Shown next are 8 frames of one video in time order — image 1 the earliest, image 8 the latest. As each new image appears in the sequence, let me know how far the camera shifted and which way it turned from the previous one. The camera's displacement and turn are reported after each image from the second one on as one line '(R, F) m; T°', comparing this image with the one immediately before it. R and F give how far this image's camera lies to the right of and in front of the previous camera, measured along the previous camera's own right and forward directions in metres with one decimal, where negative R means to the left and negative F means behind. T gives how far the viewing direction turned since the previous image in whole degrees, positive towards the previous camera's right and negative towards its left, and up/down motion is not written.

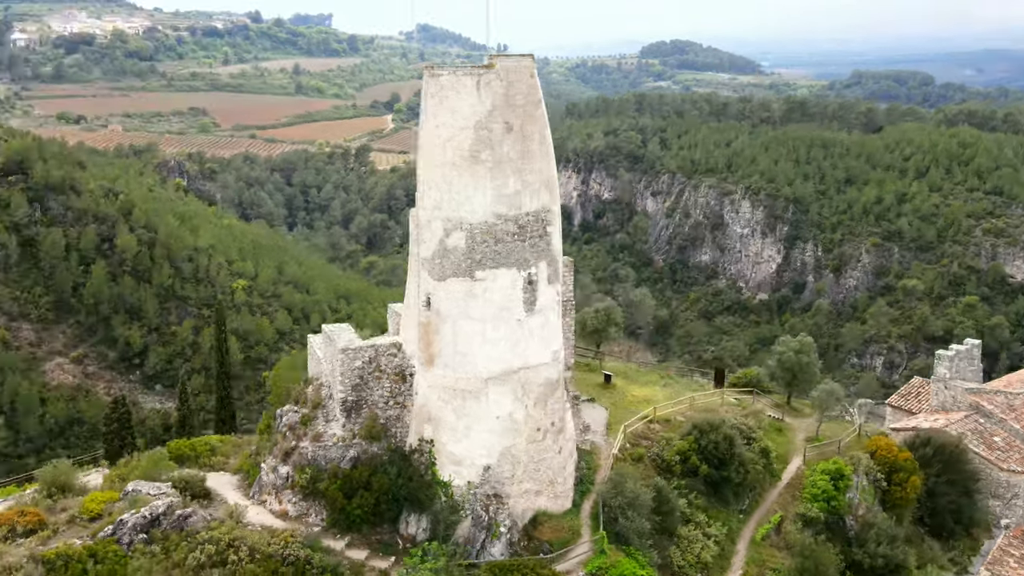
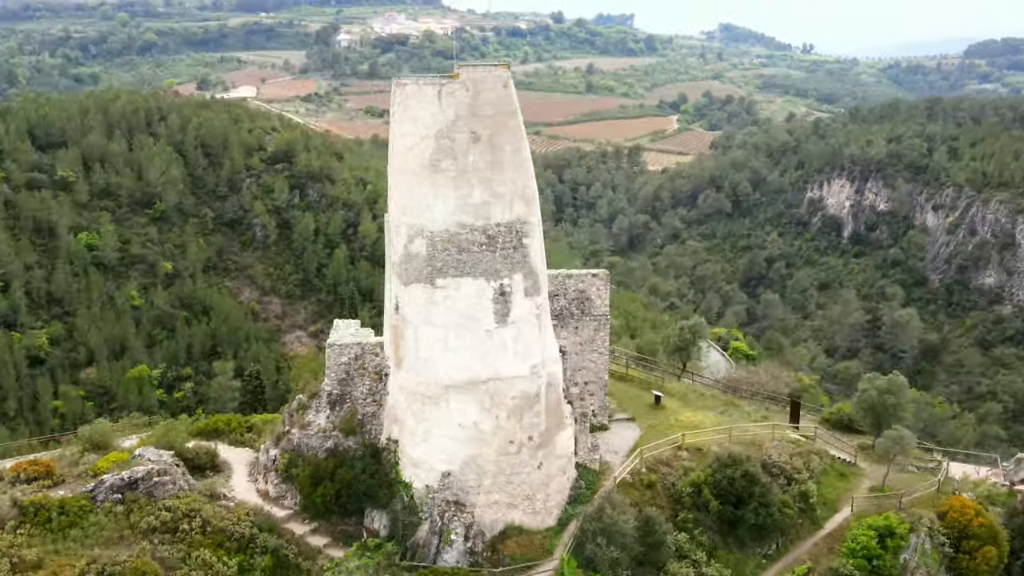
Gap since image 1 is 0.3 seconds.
(+4.2, +0.7) m; -16°
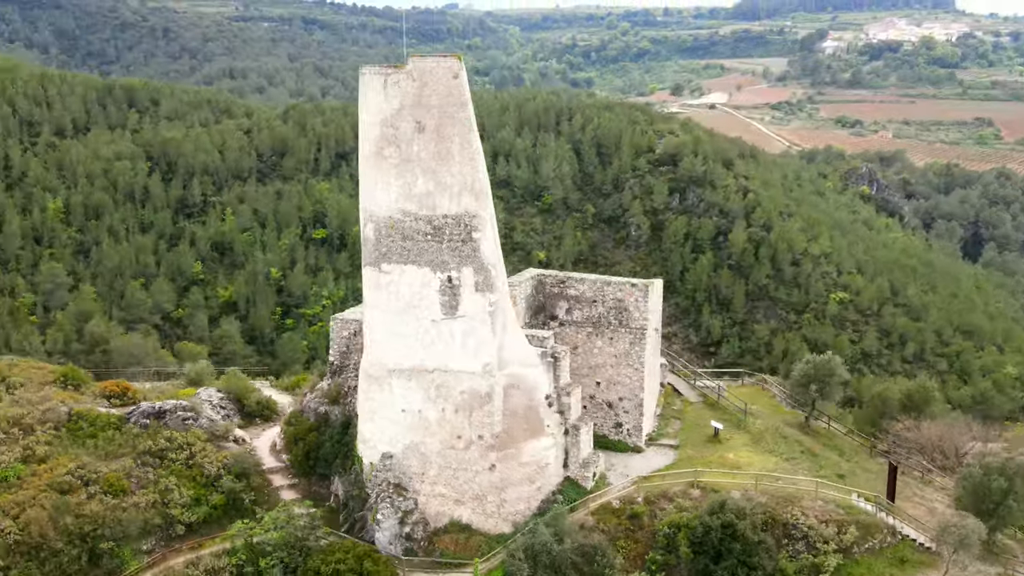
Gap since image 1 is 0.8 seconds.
(+6.7, +1.9) m; -27°
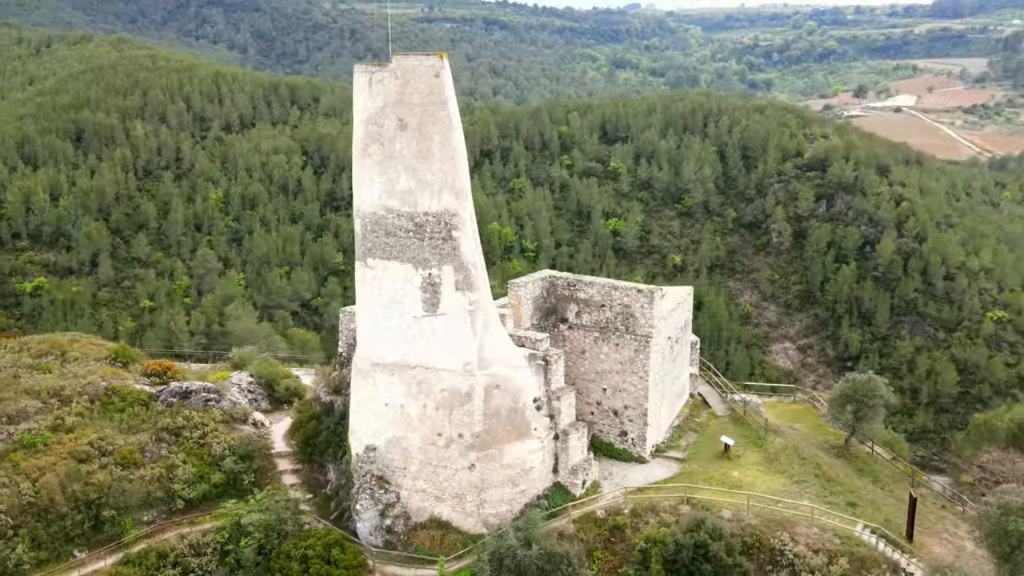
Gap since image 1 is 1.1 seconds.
(+2.6, +0.3) m; -10°
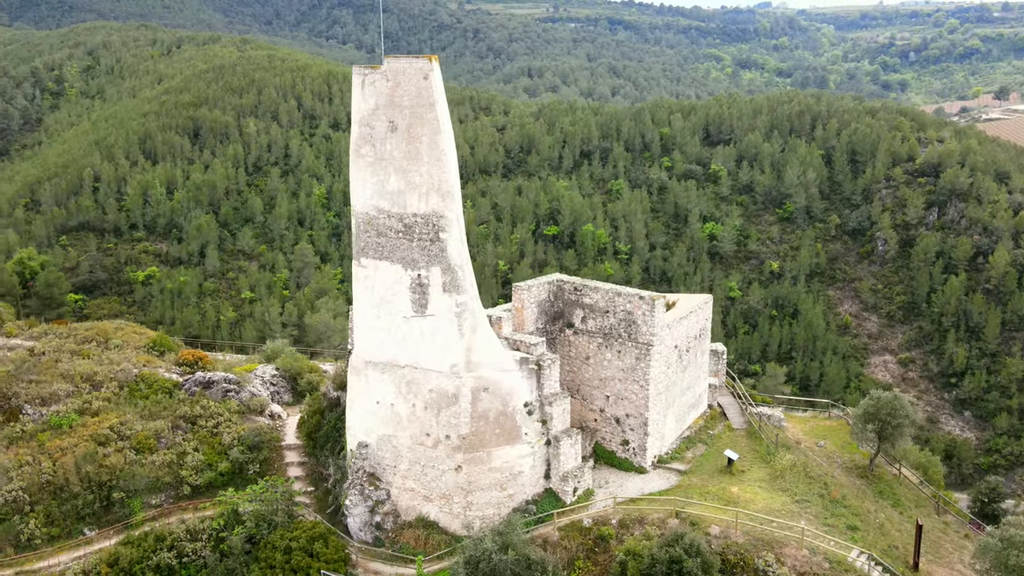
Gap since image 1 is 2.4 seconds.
(+1.8, +0.2) m; -7°
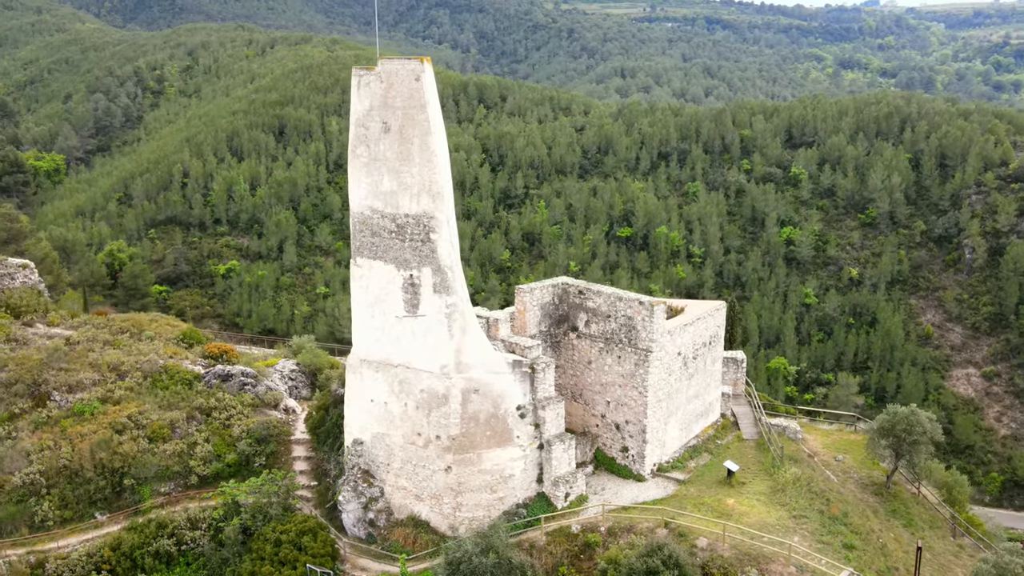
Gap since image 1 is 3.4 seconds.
(+1.4, +0.1) m; -5°
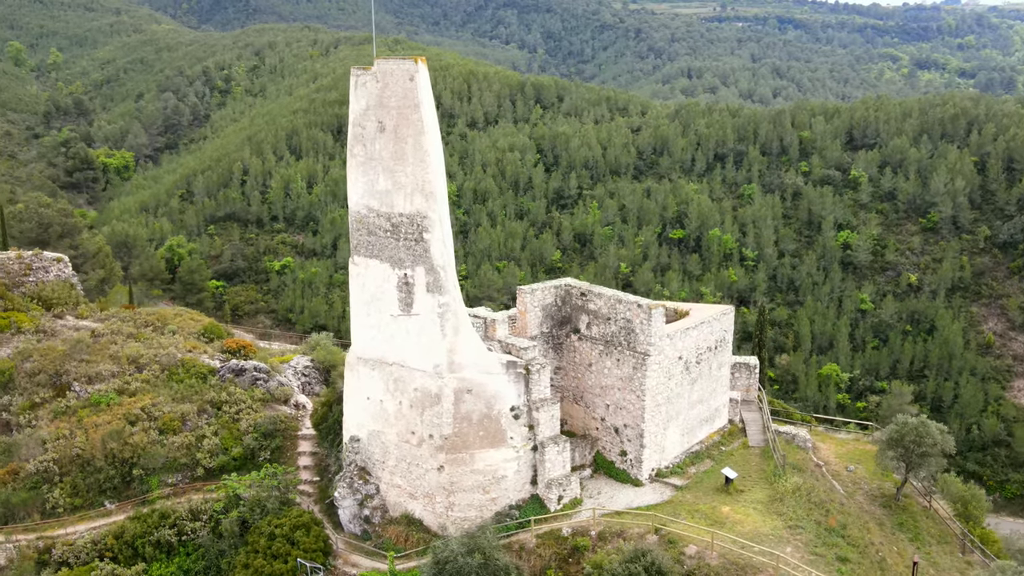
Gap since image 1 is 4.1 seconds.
(+1.0, +0.1) m; -4°
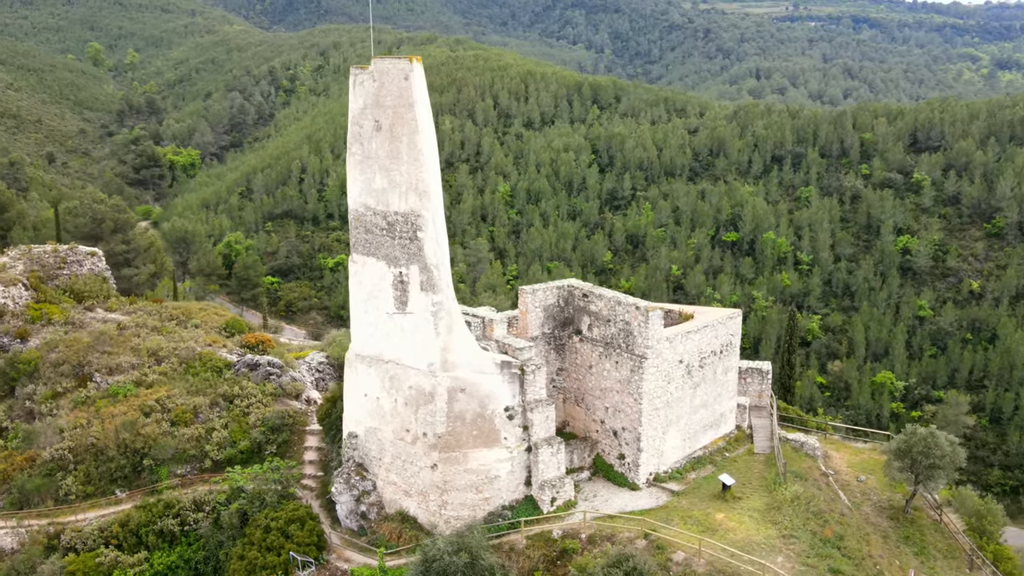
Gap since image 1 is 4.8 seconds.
(+1.0, +0.1) m; -4°
